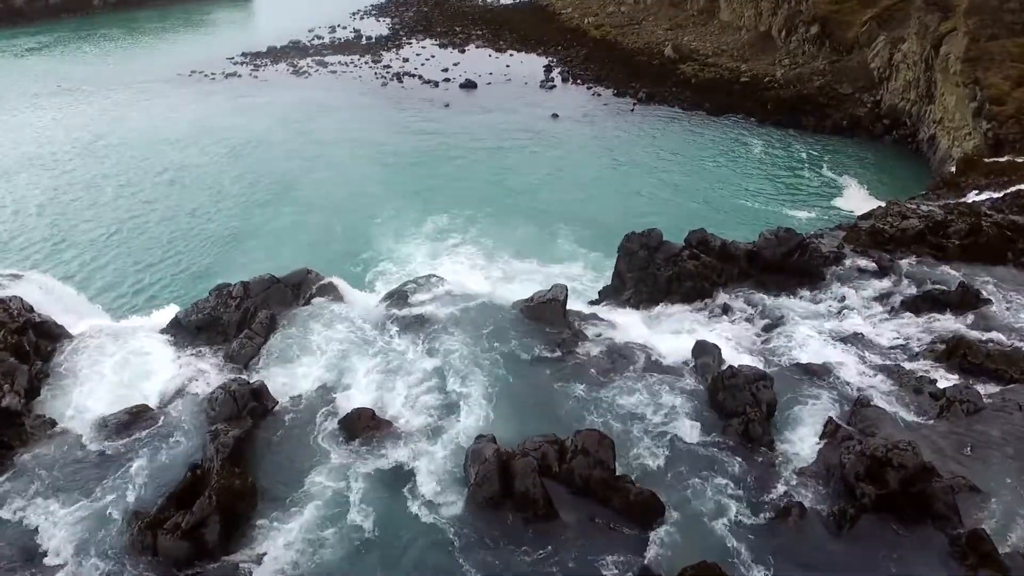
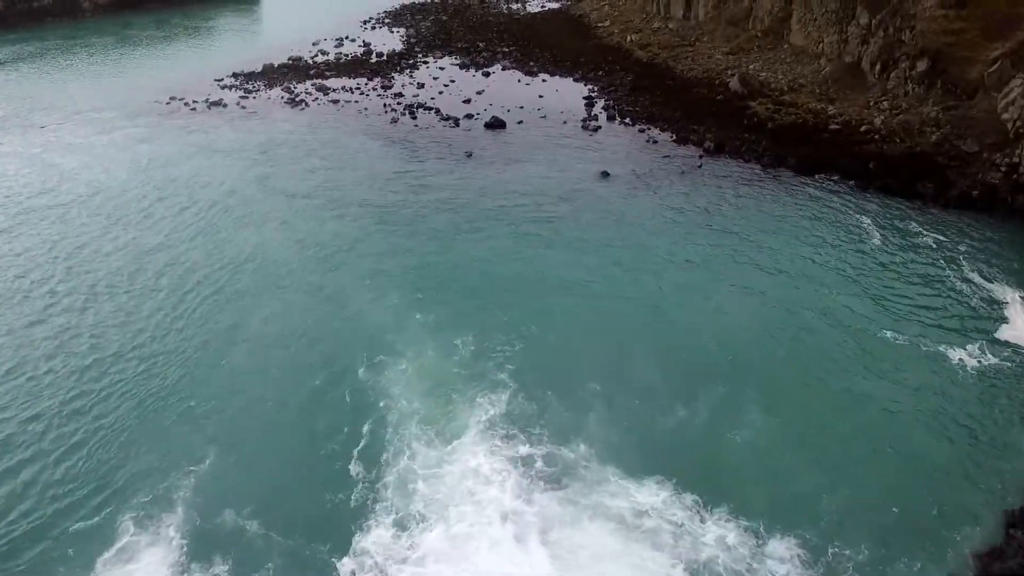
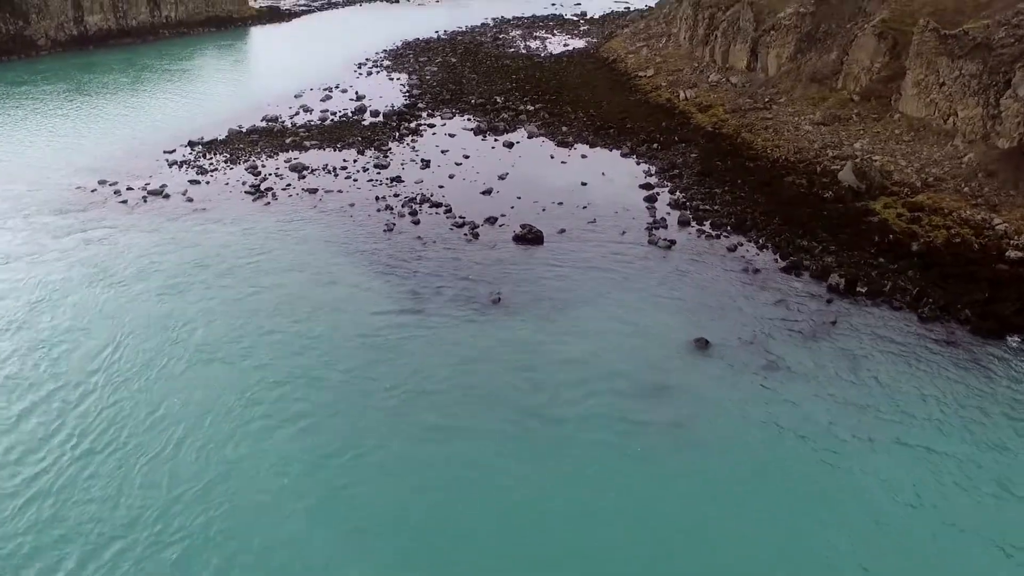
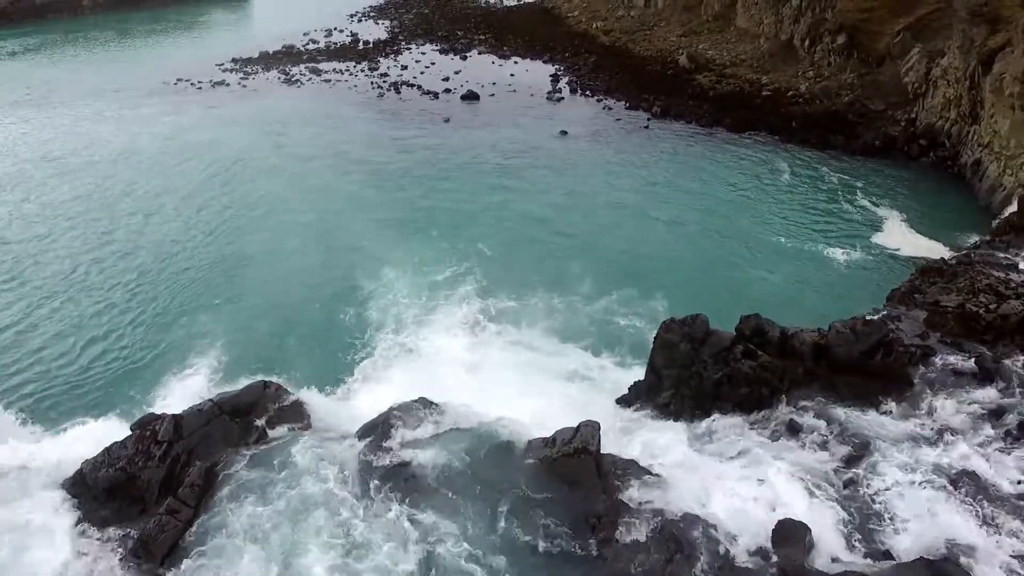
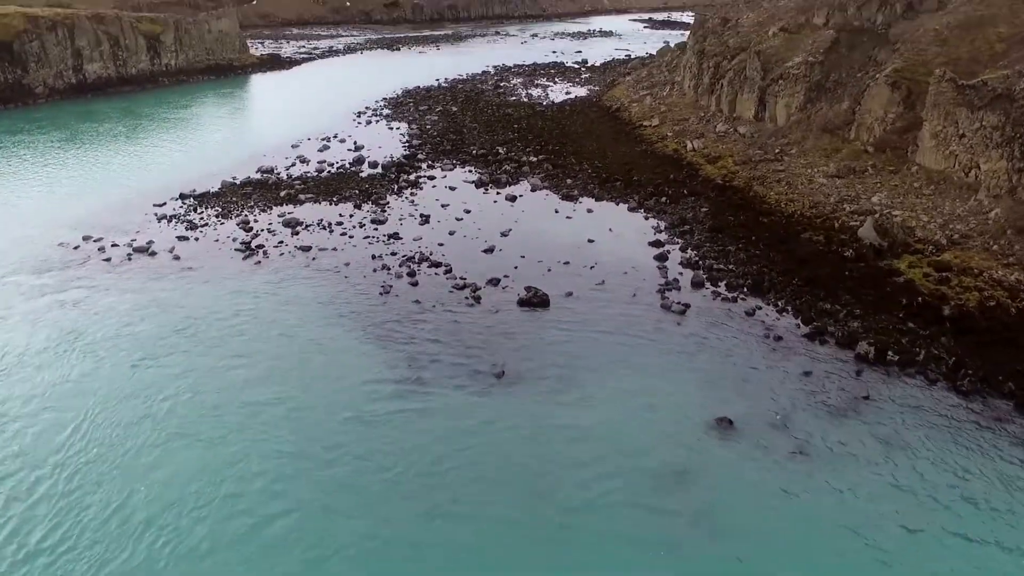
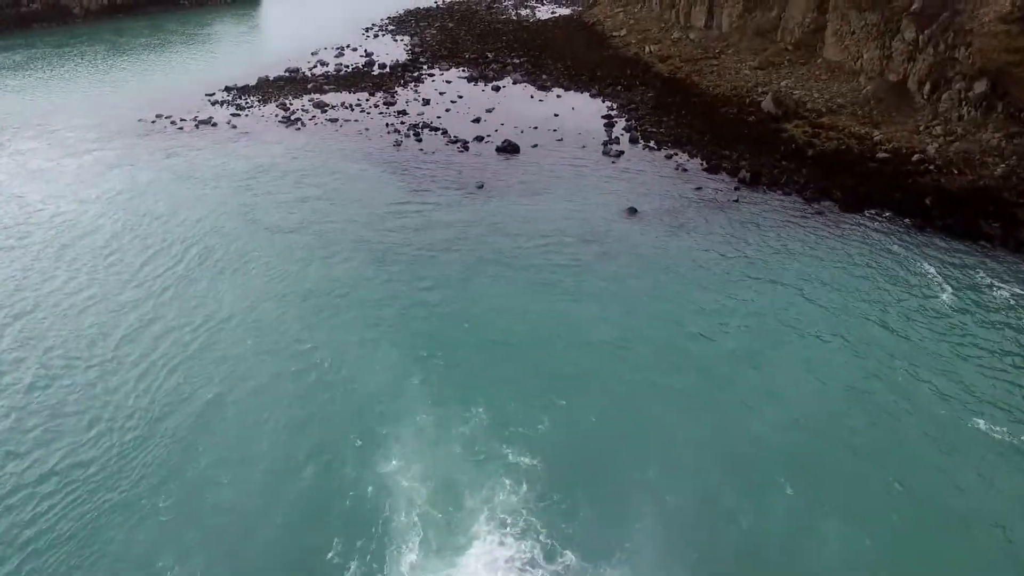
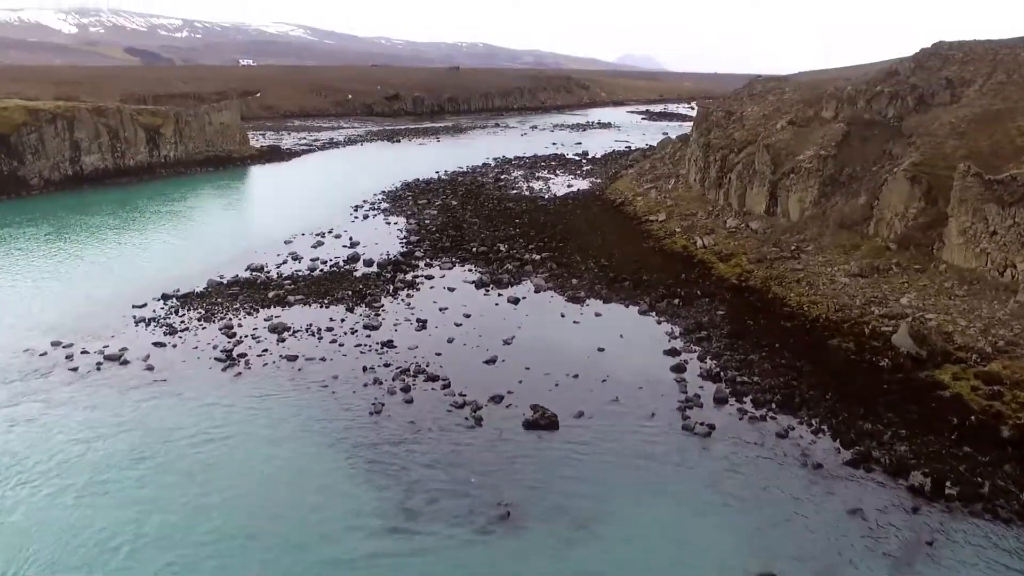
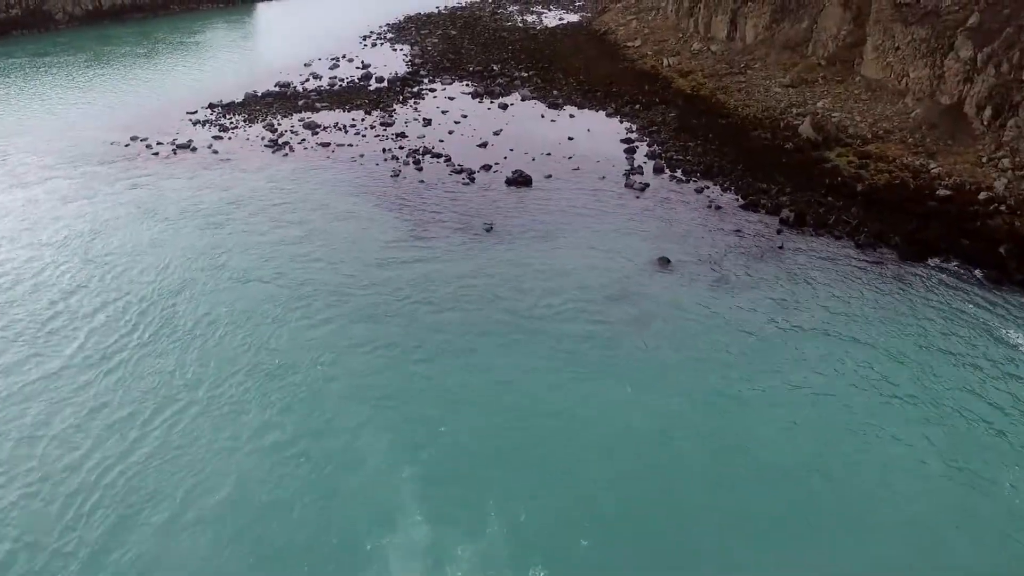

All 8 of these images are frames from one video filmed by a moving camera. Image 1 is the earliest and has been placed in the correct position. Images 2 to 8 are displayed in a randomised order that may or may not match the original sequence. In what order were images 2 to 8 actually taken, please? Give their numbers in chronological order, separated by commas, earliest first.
4, 2, 6, 8, 3, 5, 7
